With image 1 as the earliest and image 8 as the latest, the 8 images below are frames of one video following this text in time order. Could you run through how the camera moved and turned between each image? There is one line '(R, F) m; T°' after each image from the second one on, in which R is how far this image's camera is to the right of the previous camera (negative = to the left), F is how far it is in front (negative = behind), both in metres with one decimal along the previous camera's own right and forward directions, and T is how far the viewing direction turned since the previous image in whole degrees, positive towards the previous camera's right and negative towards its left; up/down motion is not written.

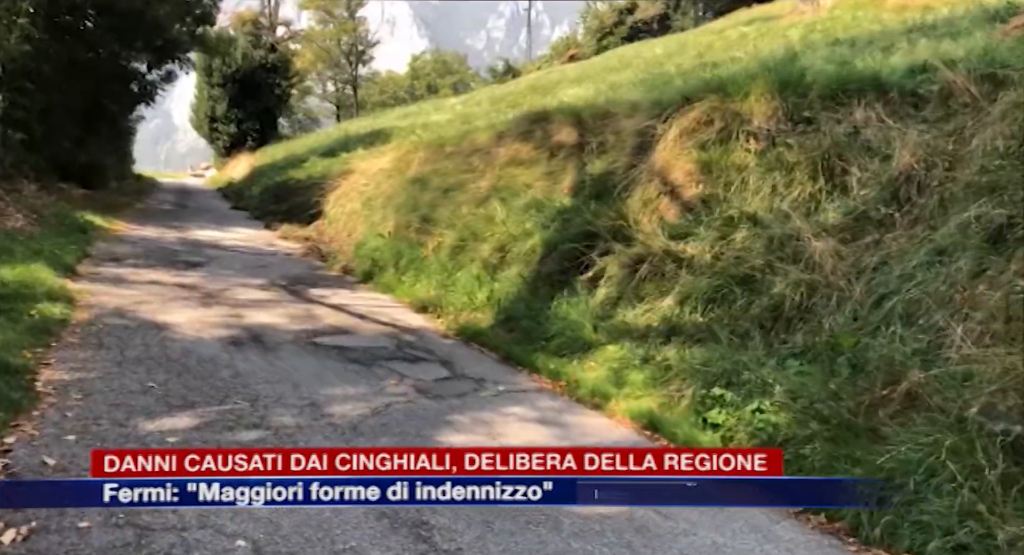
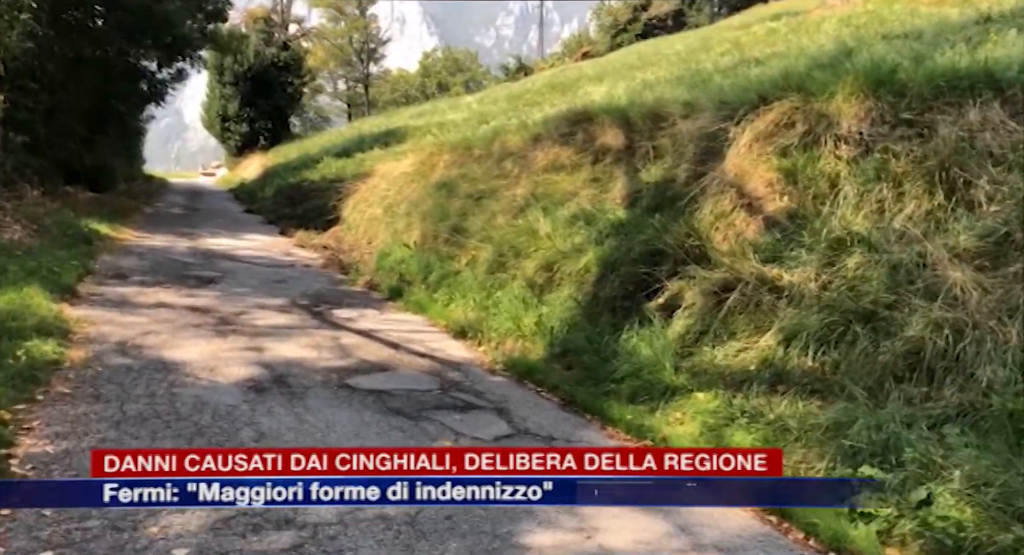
(-0.4, +1.1) m; -1°
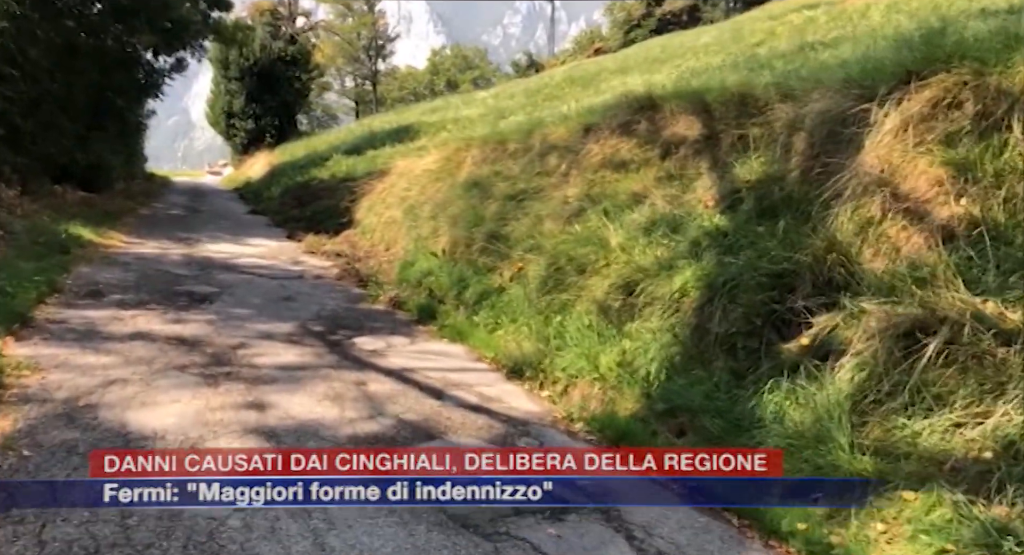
(-0.5, +1.9) m; 0°
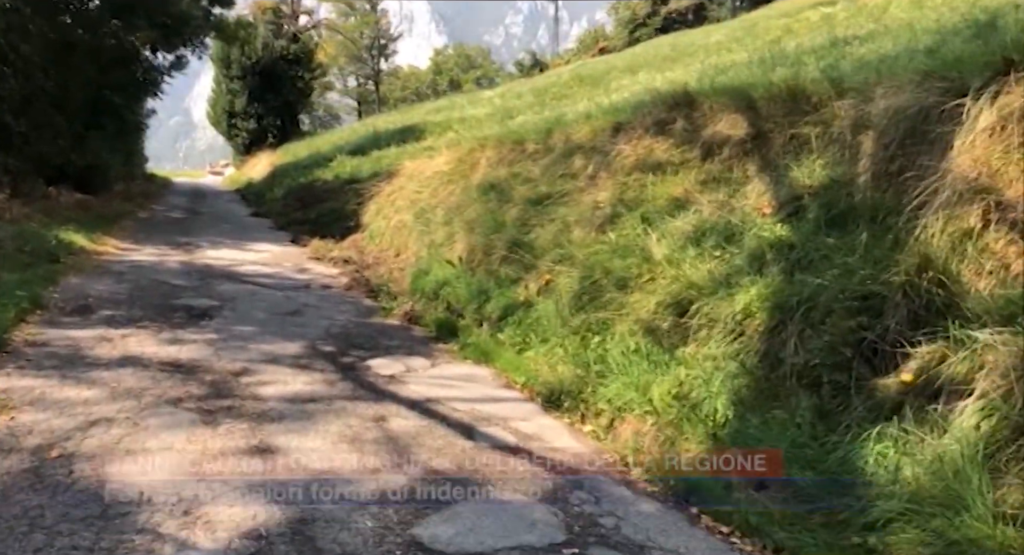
(-0.2, +0.8) m; 0°
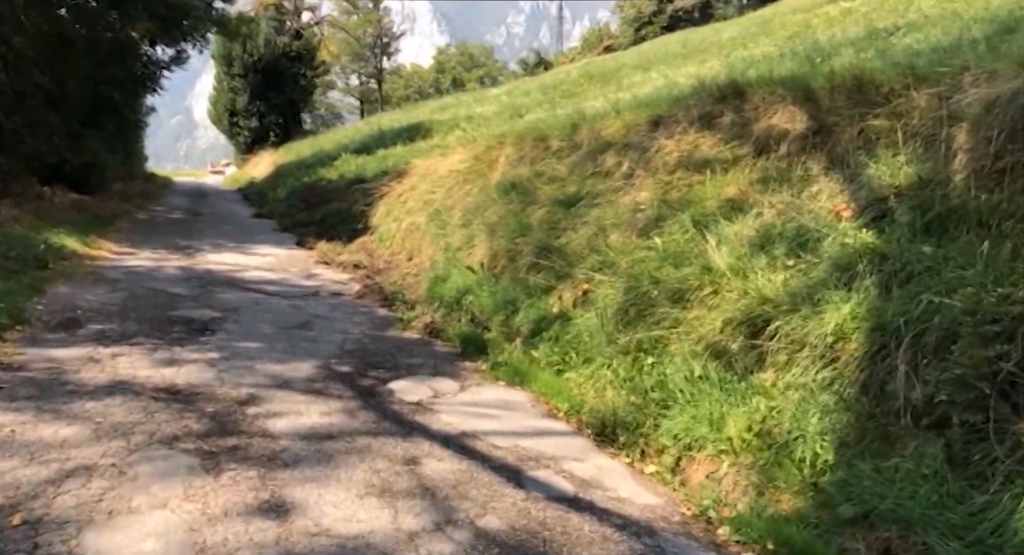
(-0.3, +0.9) m; 0°
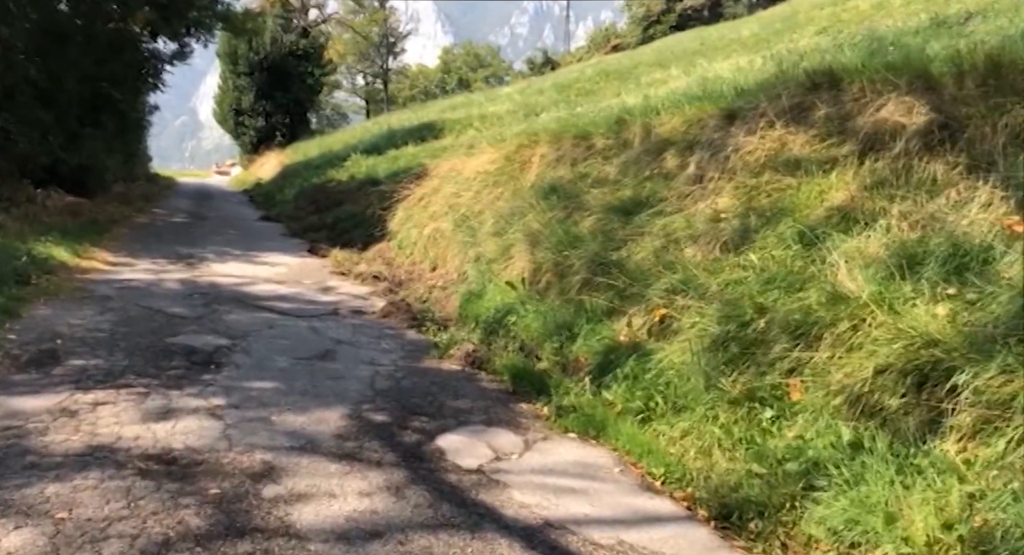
(-0.4, +1.3) m; 0°
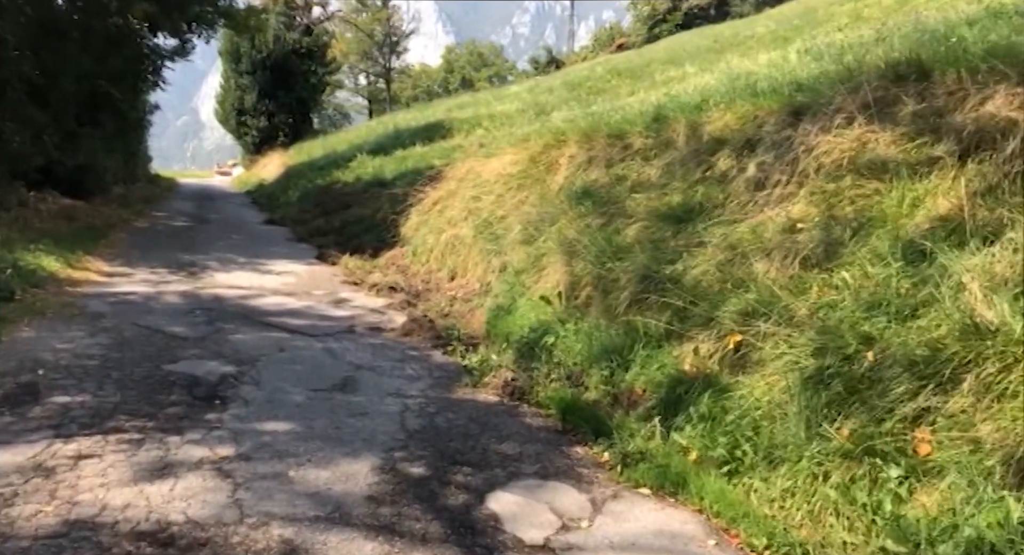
(-0.3, +0.9) m; 0°
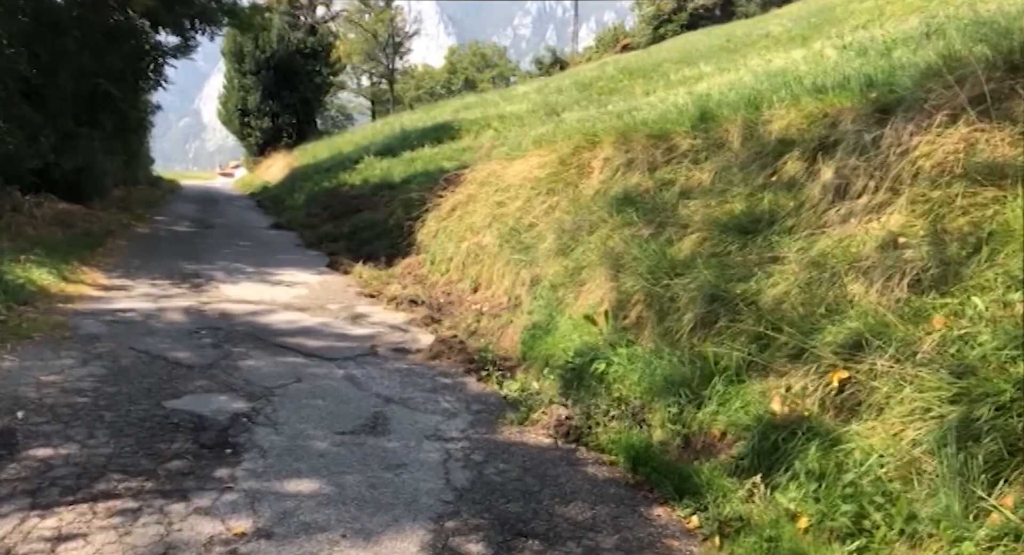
(-0.3, +0.9) m; 0°
